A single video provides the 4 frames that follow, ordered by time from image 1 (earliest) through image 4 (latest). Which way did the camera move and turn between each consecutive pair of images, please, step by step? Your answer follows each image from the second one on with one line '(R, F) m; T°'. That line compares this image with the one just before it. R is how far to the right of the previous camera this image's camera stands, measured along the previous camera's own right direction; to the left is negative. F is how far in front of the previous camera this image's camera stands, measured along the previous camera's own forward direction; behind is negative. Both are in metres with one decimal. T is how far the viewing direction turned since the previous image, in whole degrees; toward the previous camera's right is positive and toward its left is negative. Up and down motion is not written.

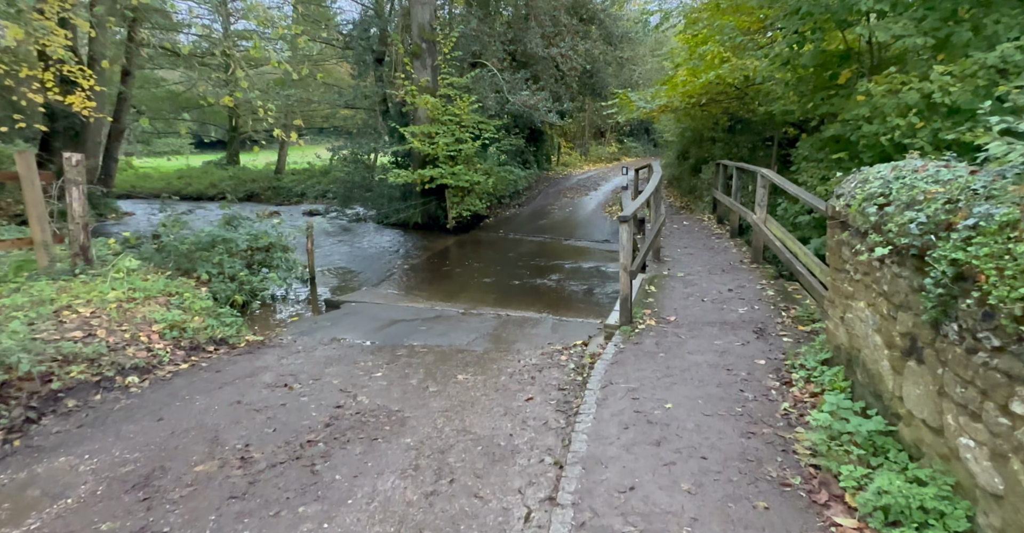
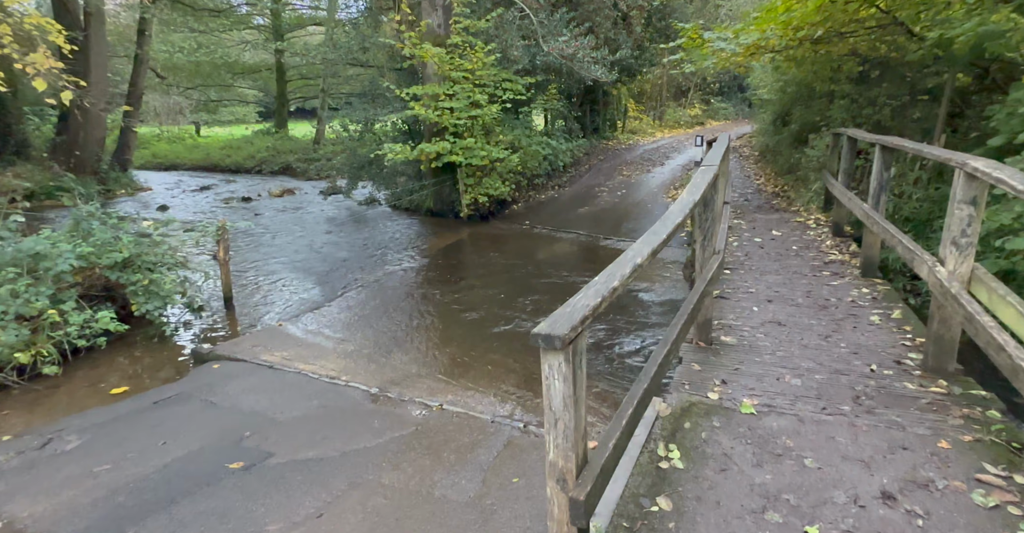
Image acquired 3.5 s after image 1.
(+1.0, +3.3) m; -8°
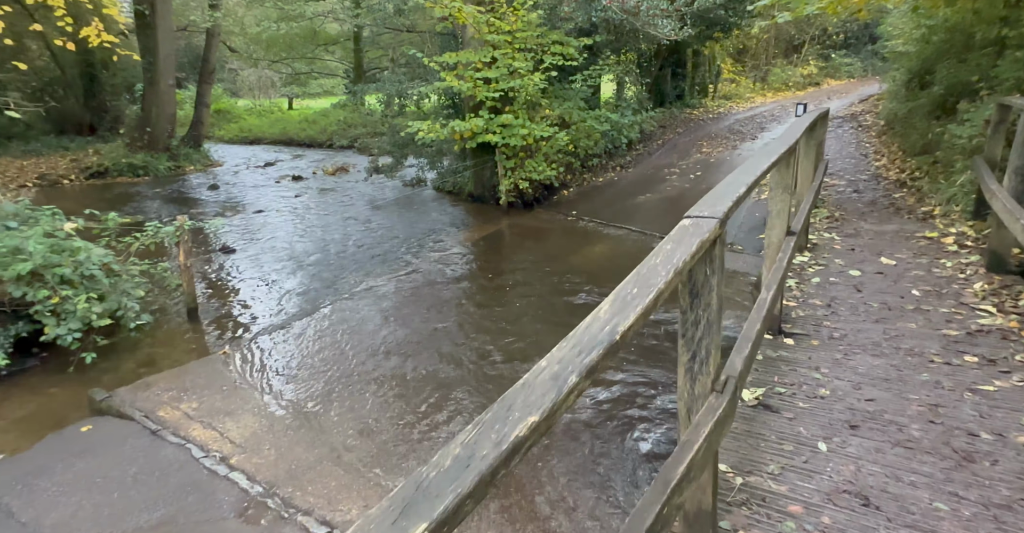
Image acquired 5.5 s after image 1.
(+0.8, +1.7) m; -10°
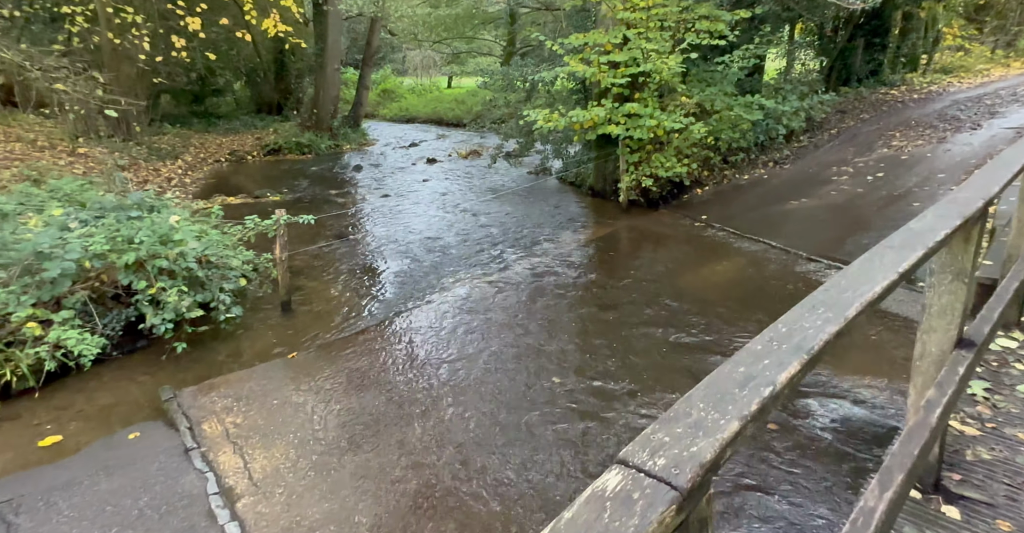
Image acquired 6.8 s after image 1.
(+0.5, +0.9) m; -15°
